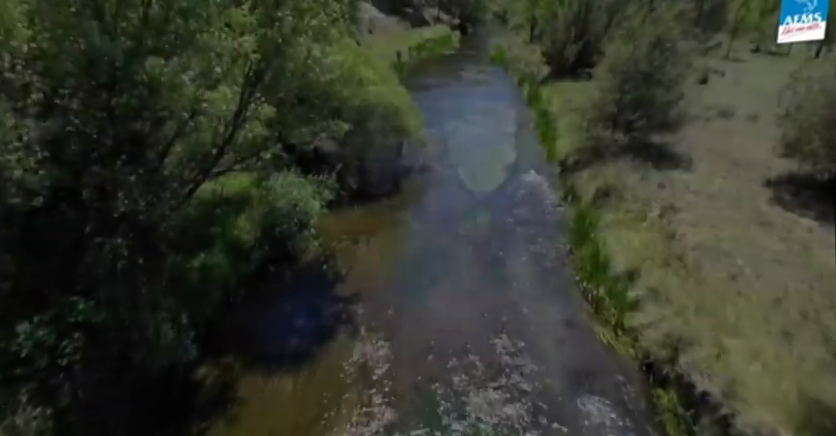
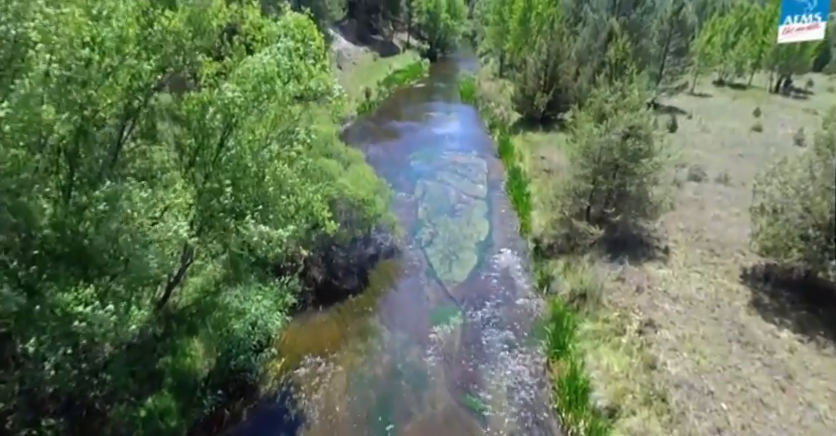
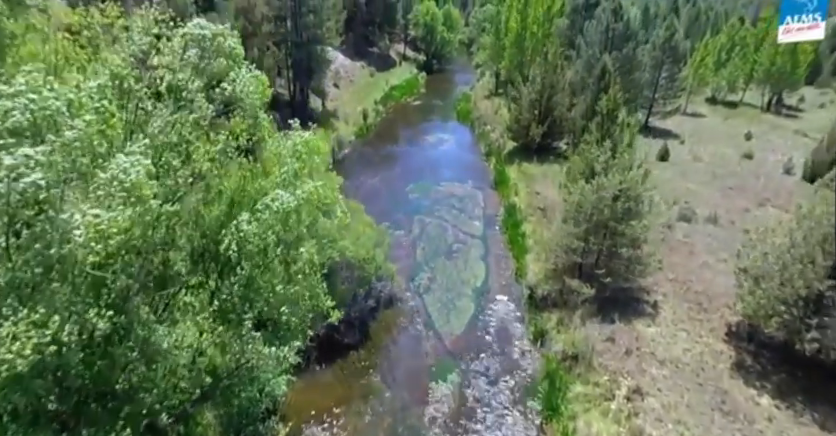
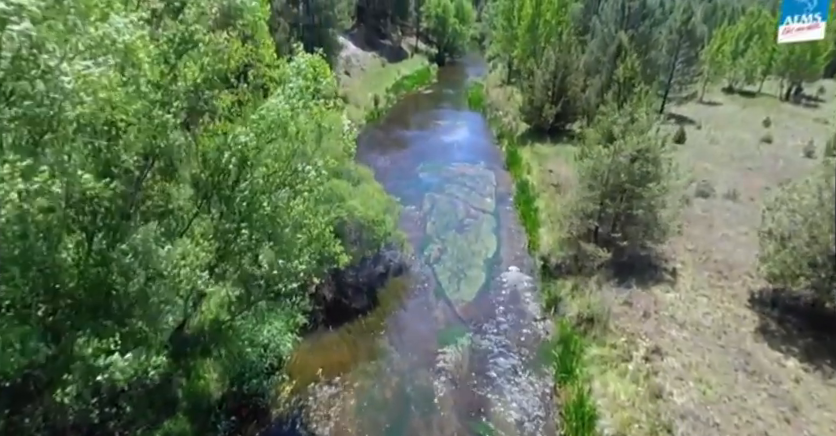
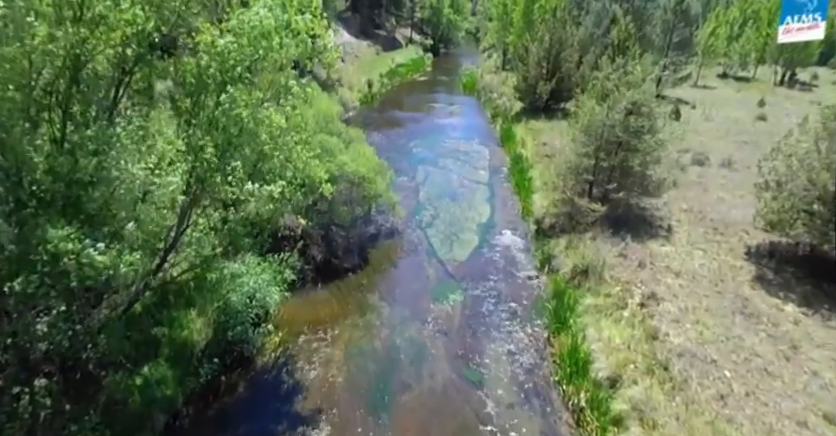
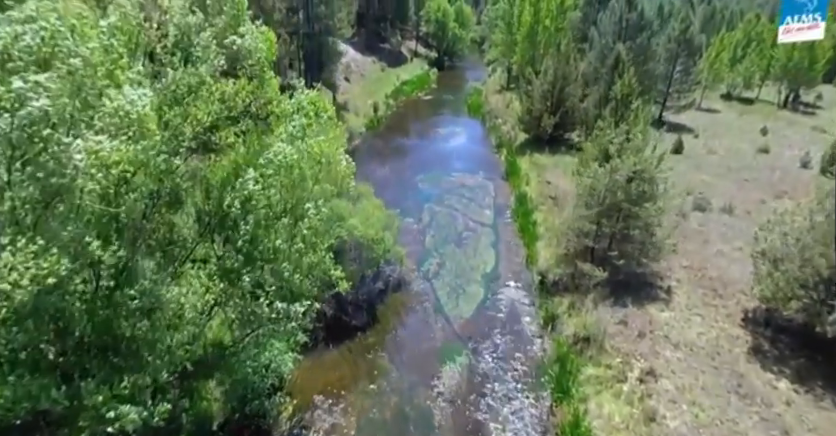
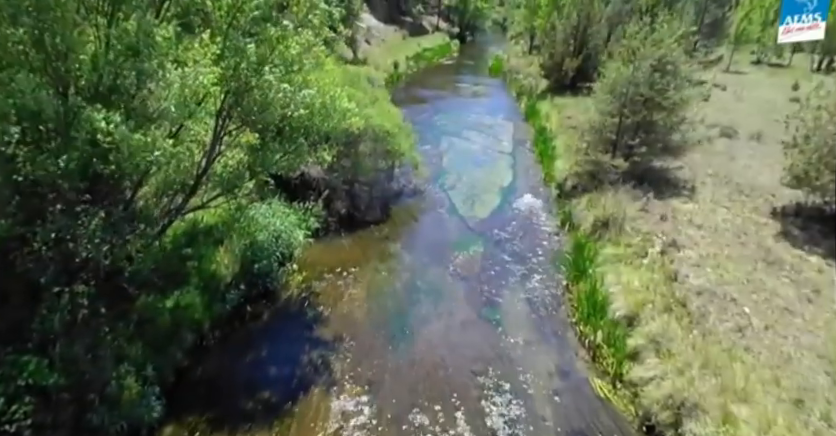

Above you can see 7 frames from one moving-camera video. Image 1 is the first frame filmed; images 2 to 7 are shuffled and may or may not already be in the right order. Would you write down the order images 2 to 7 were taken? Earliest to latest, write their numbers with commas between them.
7, 5, 2, 4, 6, 3
